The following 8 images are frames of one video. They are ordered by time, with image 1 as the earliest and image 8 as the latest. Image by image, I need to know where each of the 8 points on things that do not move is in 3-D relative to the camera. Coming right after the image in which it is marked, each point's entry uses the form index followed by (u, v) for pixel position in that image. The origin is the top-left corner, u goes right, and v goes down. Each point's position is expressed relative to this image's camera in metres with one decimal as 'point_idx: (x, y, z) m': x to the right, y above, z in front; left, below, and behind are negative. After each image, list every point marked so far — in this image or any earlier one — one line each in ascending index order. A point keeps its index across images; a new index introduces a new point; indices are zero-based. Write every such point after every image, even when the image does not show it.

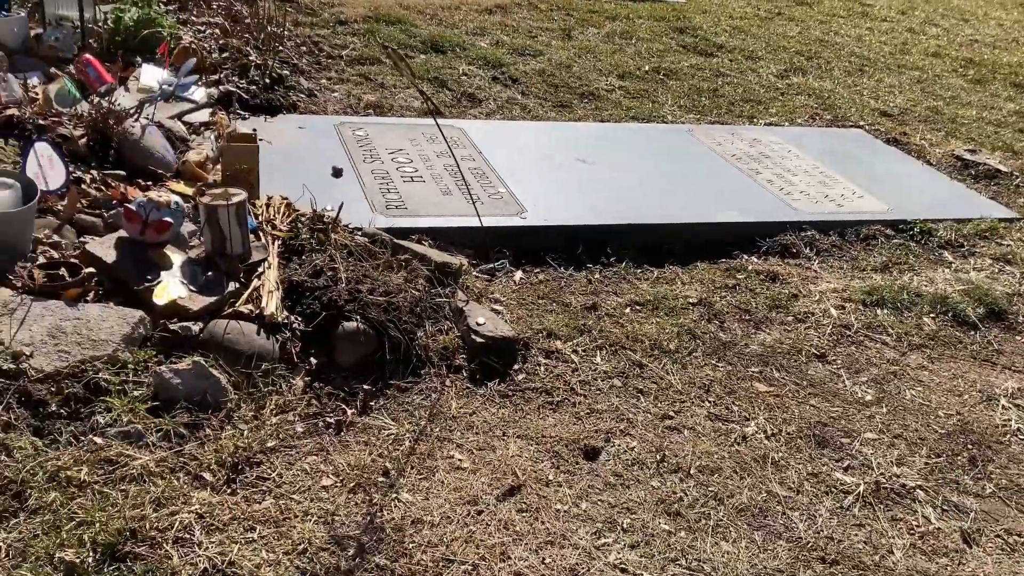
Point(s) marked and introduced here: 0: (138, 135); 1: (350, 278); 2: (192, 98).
0: (-2.3, +1.0, +5.8) m
1: (-0.9, +0.1, +4.8) m
2: (-2.4, +1.5, +7.1) m
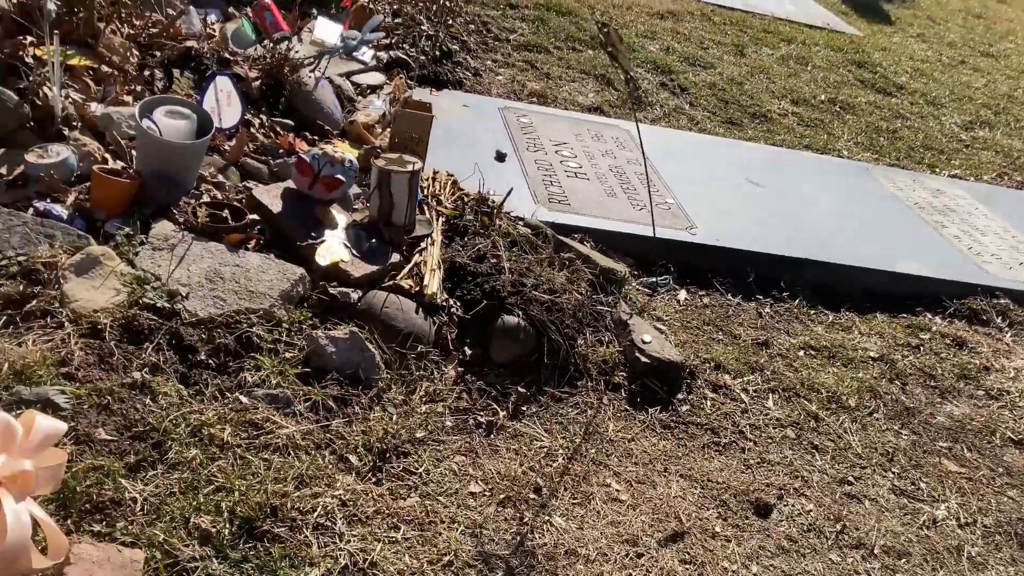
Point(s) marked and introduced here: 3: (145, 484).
0: (-1.2, +1.2, +5.6) m
1: (0.0, +0.1, +4.5) m
2: (-1.1, +1.7, +6.9) m
3: (-1.2, -0.6, +3.0) m
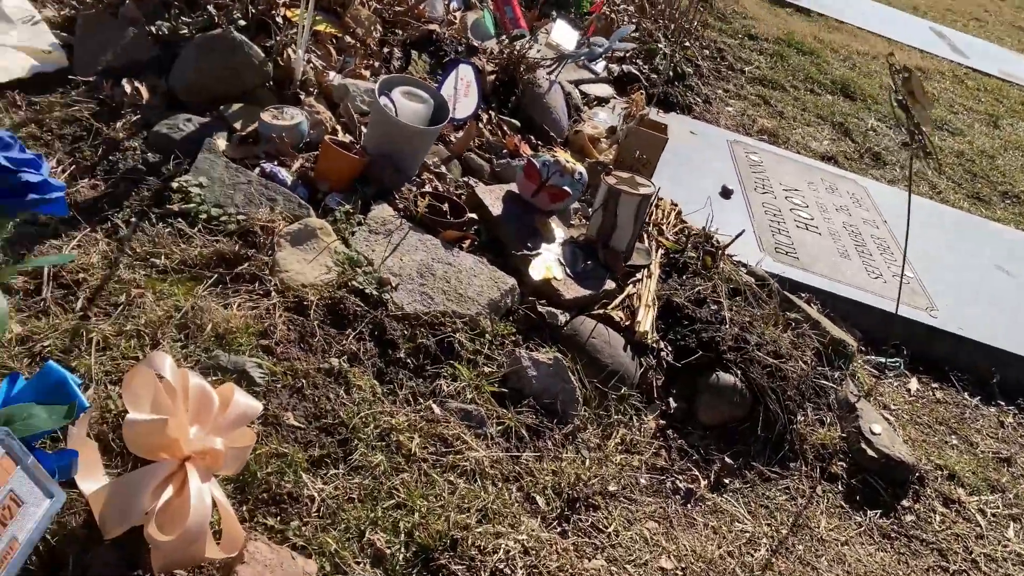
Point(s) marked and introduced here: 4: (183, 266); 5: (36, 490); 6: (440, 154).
0: (+0.2, +1.1, +5.4) m
1: (+1.0, -0.1, +4.0) m
2: (+0.6, +1.6, +6.6) m
3: (-0.6, -0.6, +2.8) m
4: (-1.2, +0.1, +3.4) m
5: (-1.0, -0.4, +2.0) m
6: (-0.3, +0.6, +4.5) m
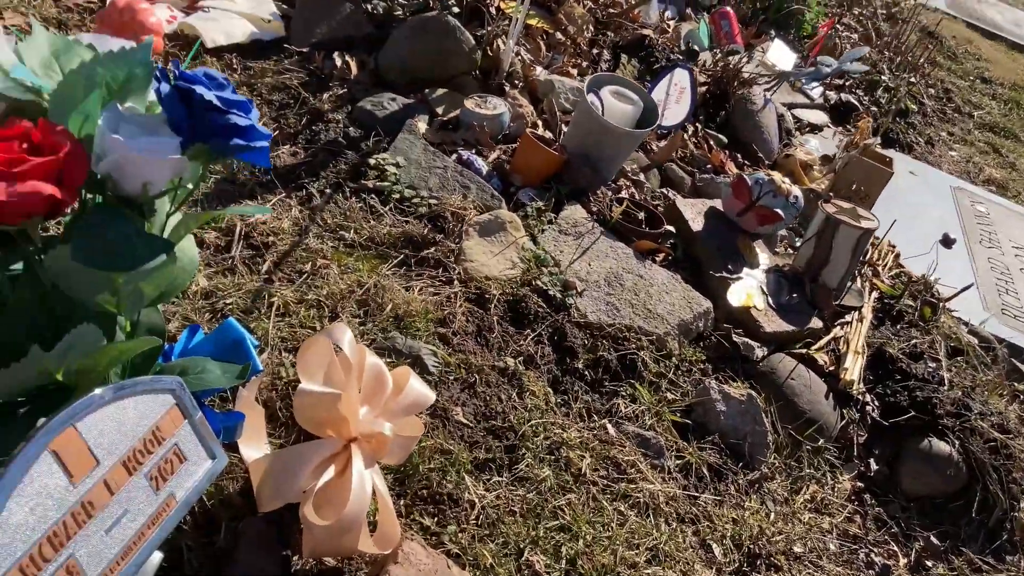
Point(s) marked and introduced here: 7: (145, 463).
0: (+1.3, +1.0, +5.0) m
1: (+1.7, -0.4, +3.5) m
2: (+2.0, +1.3, +6.1) m
3: (-0.1, -0.6, +2.6) m
4: (-0.5, +0.2, +3.3) m
5: (-0.6, -0.3, +1.9) m
6: (+0.6, +0.6, +4.2) m
7: (-0.7, -0.3, +1.8) m
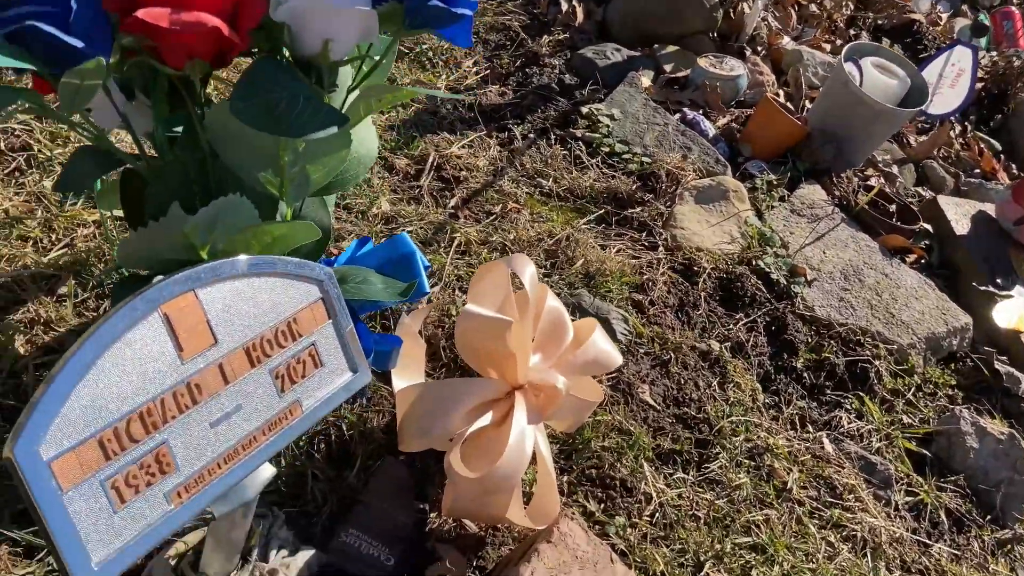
0: (+2.4, +0.8, +4.2) m
1: (+2.3, -0.5, +2.7) m
2: (+3.3, +1.0, +5.2) m
3: (+0.4, -0.5, +2.2) m
4: (+0.2, +0.3, +2.9) m
5: (-0.3, -0.1, +1.6) m
6: (+1.5, +0.5, +3.6) m
7: (-0.4, -0.1, +1.5) m
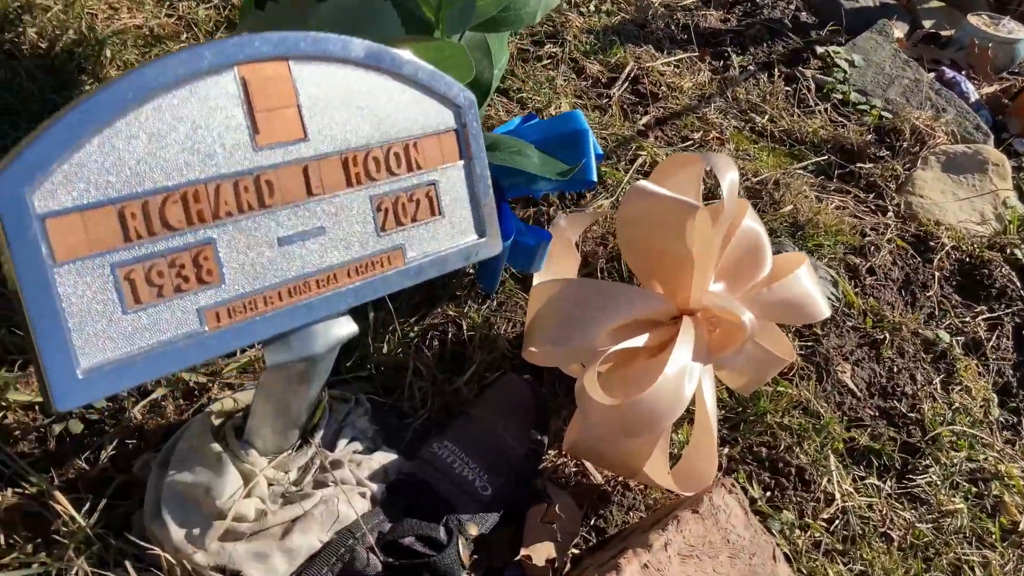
0: (+3.2, +0.5, +3.3) m
1: (+2.6, -0.8, +1.9) m
2: (+4.3, +0.4, +4.1) m
3: (+0.6, -0.4, +1.7) m
4: (+0.7, +0.4, +2.4) m
5: (-0.1, +0.1, +1.2) m
6: (+2.2, +0.4, +2.9) m
7: (-0.2, +0.1, +1.1) m
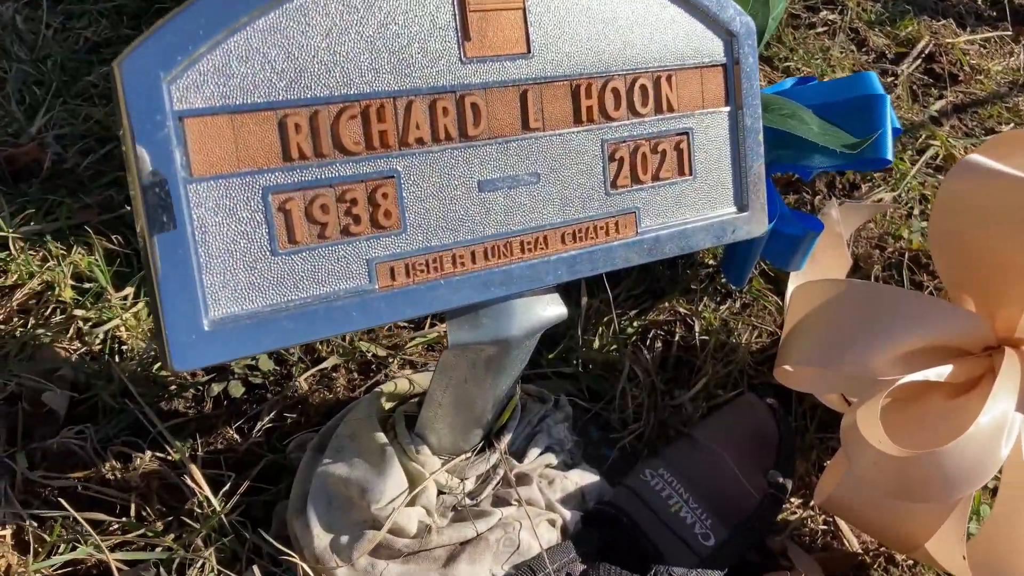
0: (+3.9, +0.1, +2.2) m
1: (+2.8, -1.1, +1.0) m
2: (+5.1, 0.0, +2.8) m
3: (+0.9, -0.4, +1.2) m
4: (+1.3, +0.3, +1.9) m
5: (+0.2, +0.1, +0.9) m
6: (+2.8, +0.1, +2.1) m
7: (+0.1, +0.2, +0.8) m
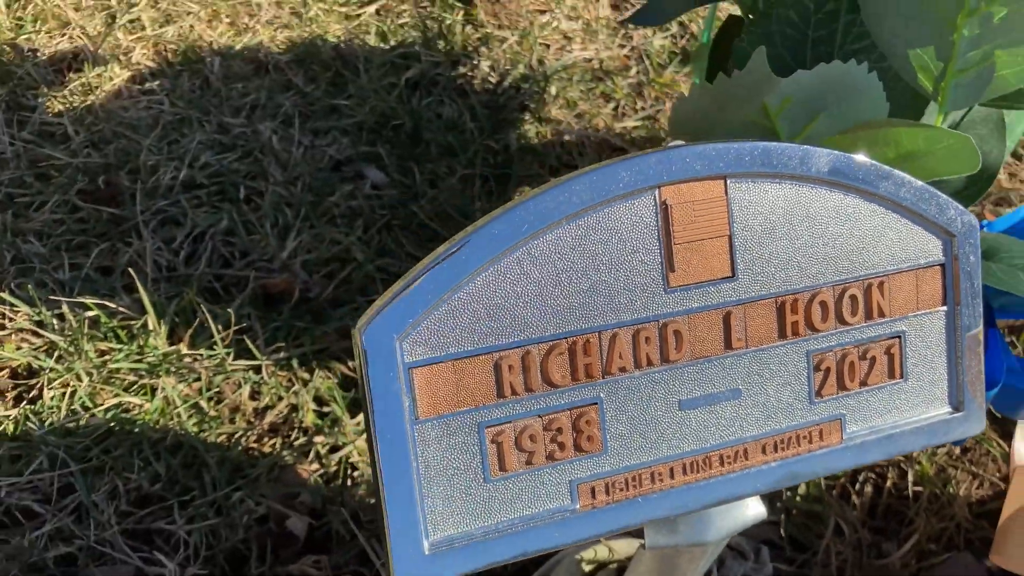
0: (+4.3, -0.2, +1.3) m
1: (+2.9, -1.4, +0.4) m
2: (+5.6, -0.4, +1.6) m
3: (+1.2, -0.6, +1.0) m
4: (+1.7, +0.1, +1.6) m
5: (+0.4, -0.1, +0.9) m
6: (+3.2, -0.2, +1.4) m
7: (+0.3, 0.0, +0.8) m
